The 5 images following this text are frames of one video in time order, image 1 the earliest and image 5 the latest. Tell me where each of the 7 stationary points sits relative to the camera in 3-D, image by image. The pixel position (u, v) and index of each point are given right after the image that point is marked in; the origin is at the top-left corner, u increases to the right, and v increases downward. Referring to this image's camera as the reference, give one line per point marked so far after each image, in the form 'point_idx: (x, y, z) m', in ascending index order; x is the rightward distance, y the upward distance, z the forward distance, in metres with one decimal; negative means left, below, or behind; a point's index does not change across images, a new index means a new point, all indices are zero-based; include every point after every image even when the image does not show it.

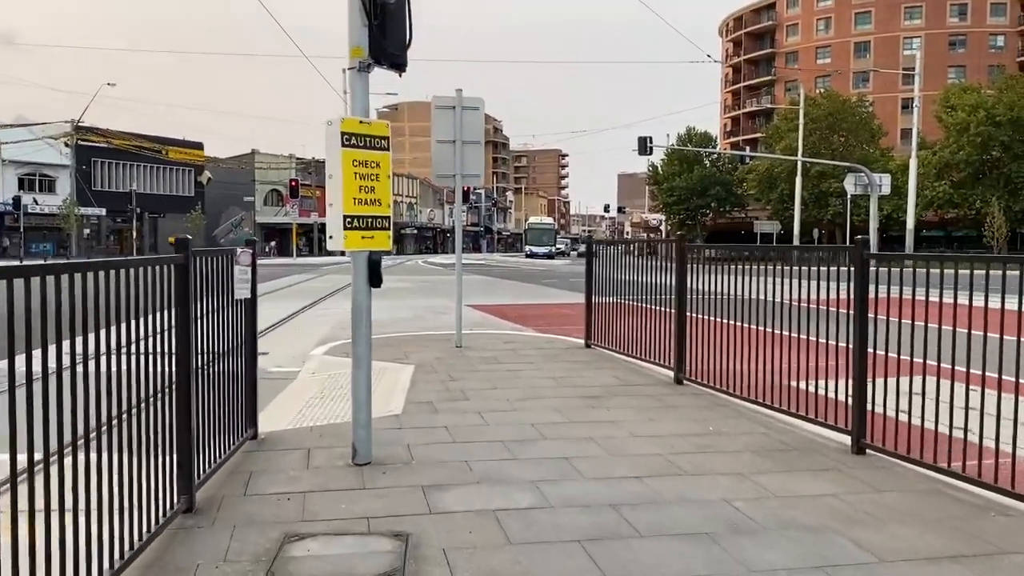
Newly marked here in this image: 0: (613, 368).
0: (+1.0, -0.8, +8.7) m
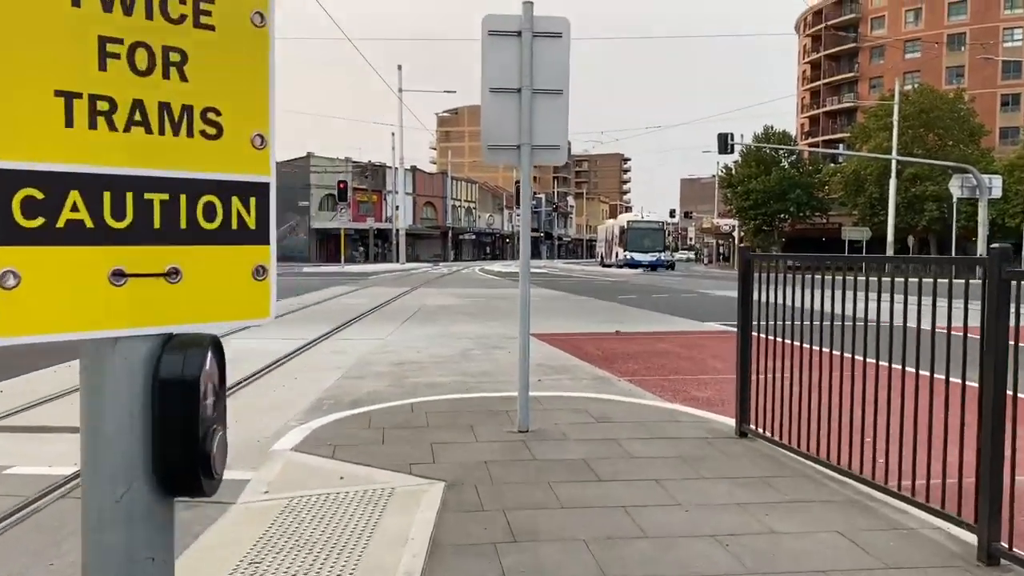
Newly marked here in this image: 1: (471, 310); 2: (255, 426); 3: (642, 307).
0: (+1.6, -1.1, +4.5) m
1: (-0.8, -0.4, +16.4) m
2: (-2.0, -1.1, +6.8) m
3: (+2.8, -0.4, +18.7) m
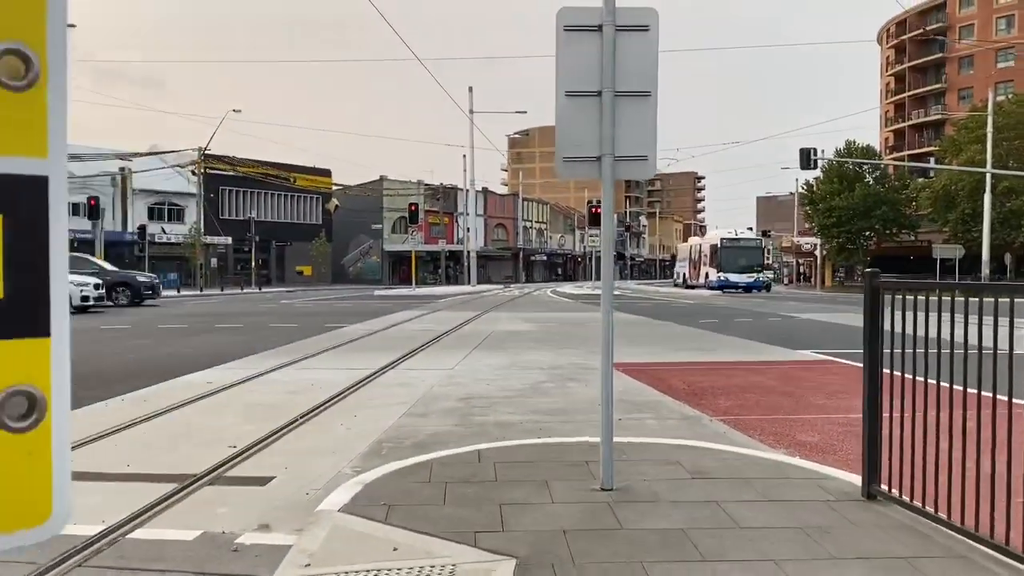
0: (+2.0, -1.3, +3.5) m
1: (+0.6, -0.9, +15.6) m
2: (-1.5, -1.3, +6.1) m
3: (+4.4, -0.9, +17.5) m
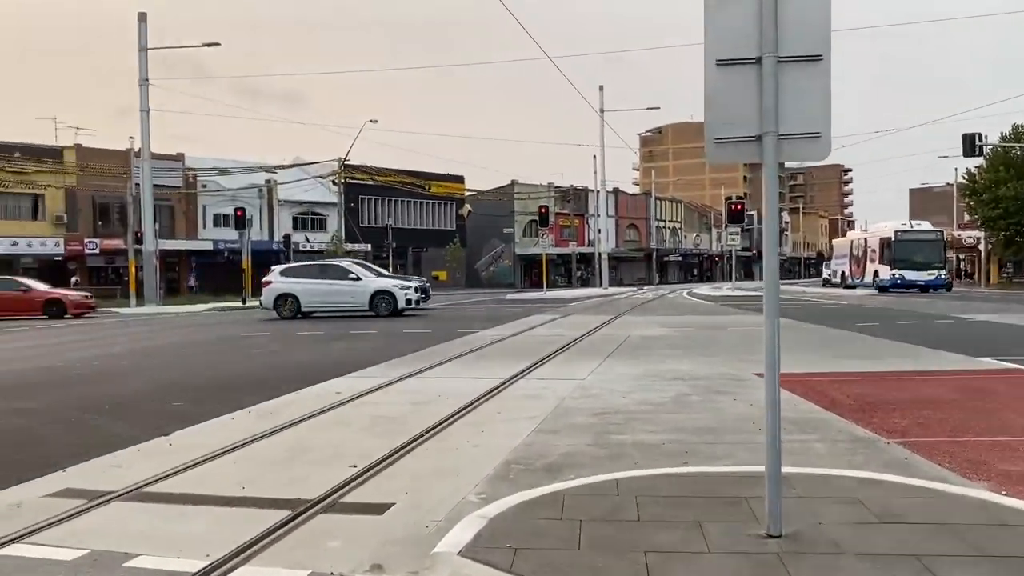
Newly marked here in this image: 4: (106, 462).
0: (+2.5, -1.3, +2.4) m
1: (+2.9, -0.9, +14.6) m
2: (-0.6, -1.4, +5.5) m
3: (+6.9, -0.9, +16.0) m
4: (-3.2, -1.4, +6.7) m
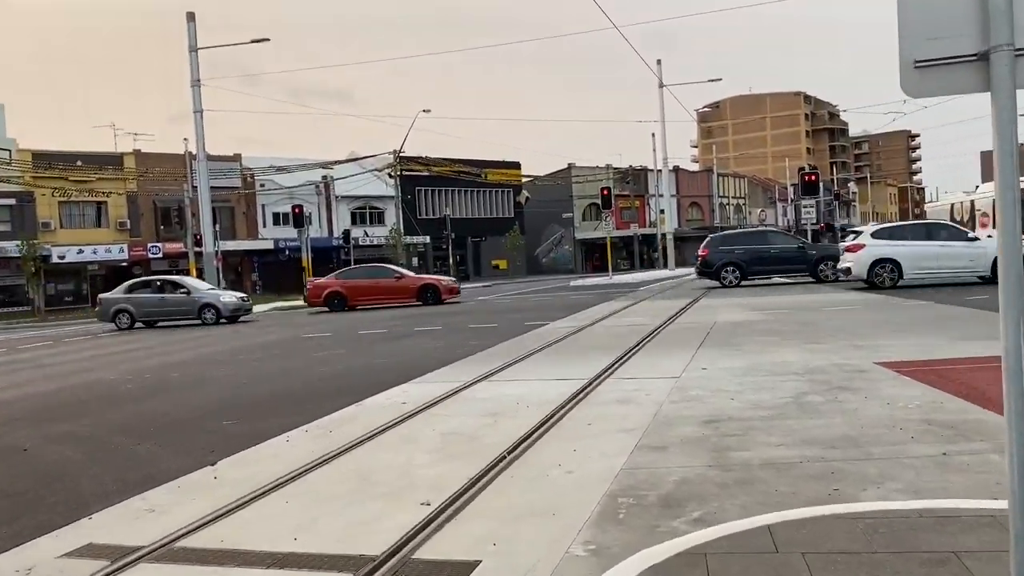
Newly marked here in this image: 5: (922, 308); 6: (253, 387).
0: (+2.8, -1.2, +1.1) m
1: (+4.1, -0.6, +13.2) m
2: (0.0, -1.4, +4.4) m
3: (+8.2, -0.4, +14.3) m
4: (-2.5, -1.4, +5.8) m
5: (+7.0, -0.4, +14.6) m
6: (-3.4, -1.3, +11.3) m
